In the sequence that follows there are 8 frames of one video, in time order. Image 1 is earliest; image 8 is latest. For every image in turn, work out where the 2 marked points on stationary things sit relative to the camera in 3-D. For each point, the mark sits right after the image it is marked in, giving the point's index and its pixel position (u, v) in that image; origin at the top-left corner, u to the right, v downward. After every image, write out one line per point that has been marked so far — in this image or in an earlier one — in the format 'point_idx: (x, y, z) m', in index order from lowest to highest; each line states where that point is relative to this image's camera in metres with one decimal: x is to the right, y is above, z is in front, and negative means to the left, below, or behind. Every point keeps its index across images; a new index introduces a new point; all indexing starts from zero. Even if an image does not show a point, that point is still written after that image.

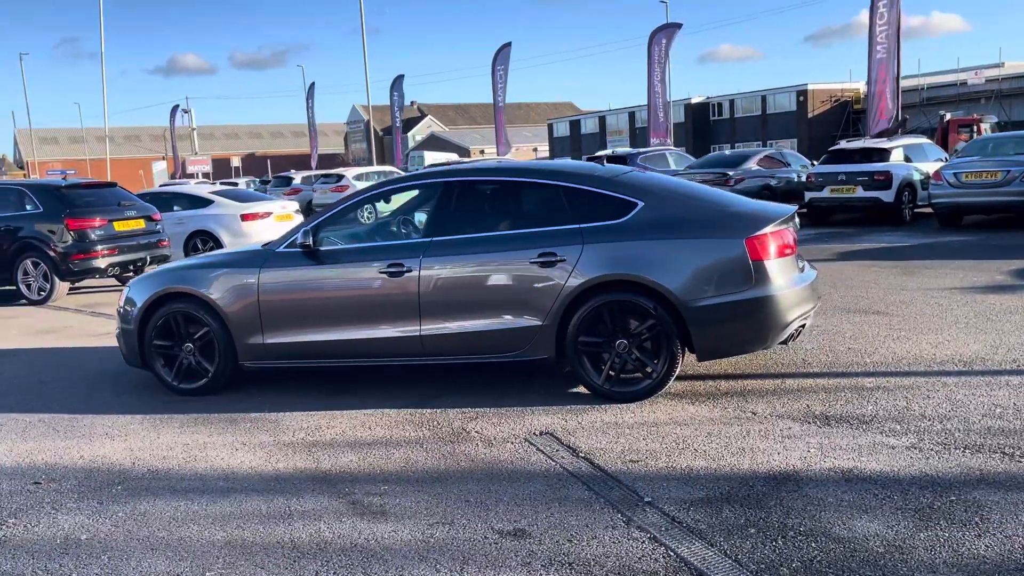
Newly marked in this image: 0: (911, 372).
0: (+2.7, -0.6, +5.8) m
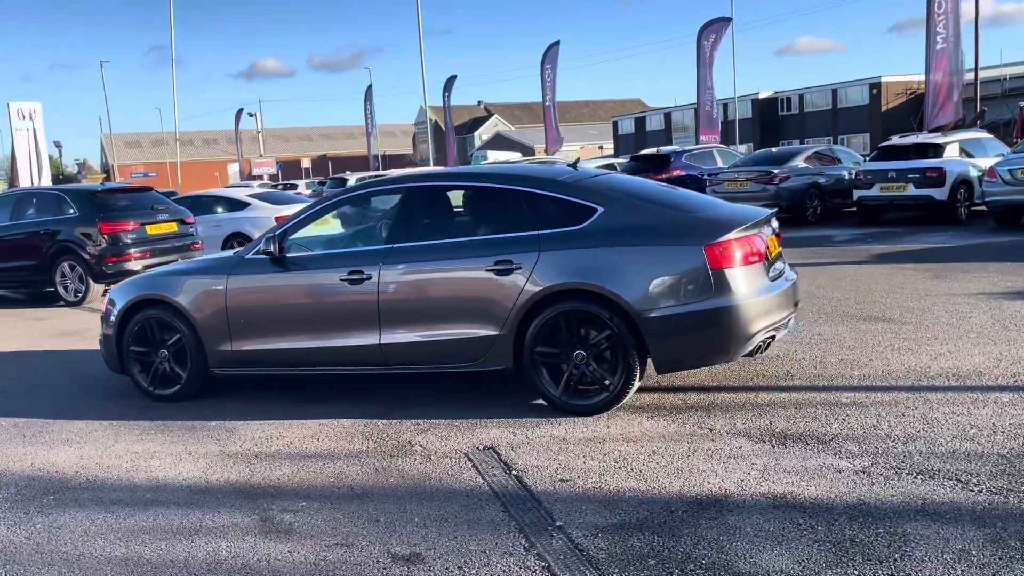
0: (+2.4, -0.6, +5.5) m
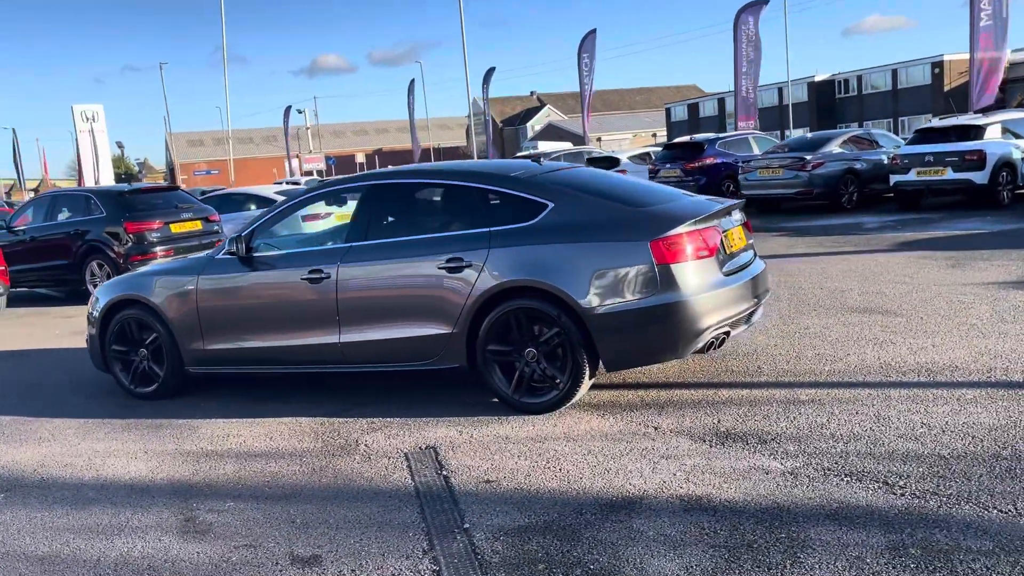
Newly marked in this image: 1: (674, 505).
0: (+2.1, -0.6, +5.3) m
1: (+0.7, -0.9, +3.7) m
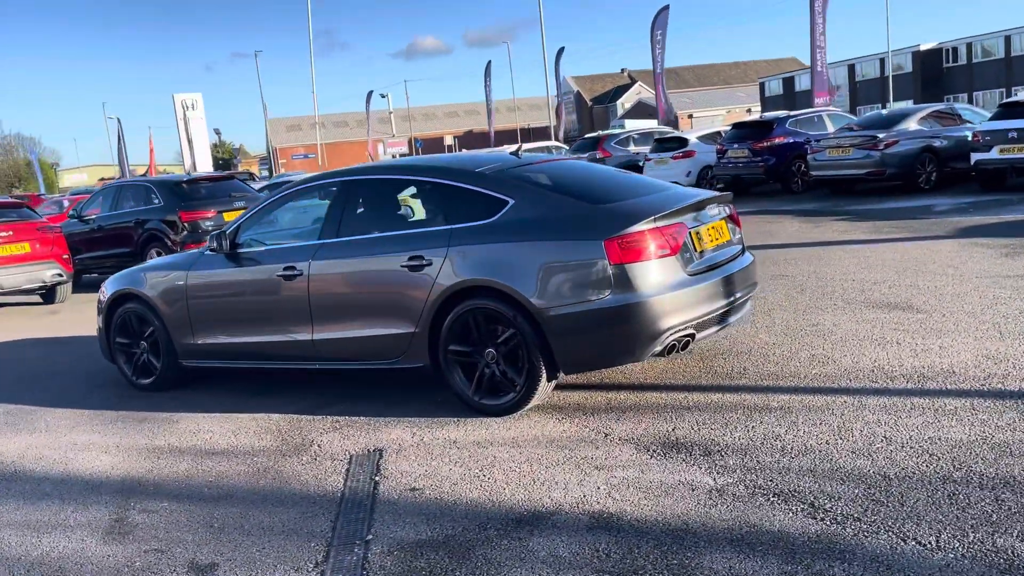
0: (+1.9, -0.6, +5.0) m
1: (+0.3, -1.0, +3.5) m
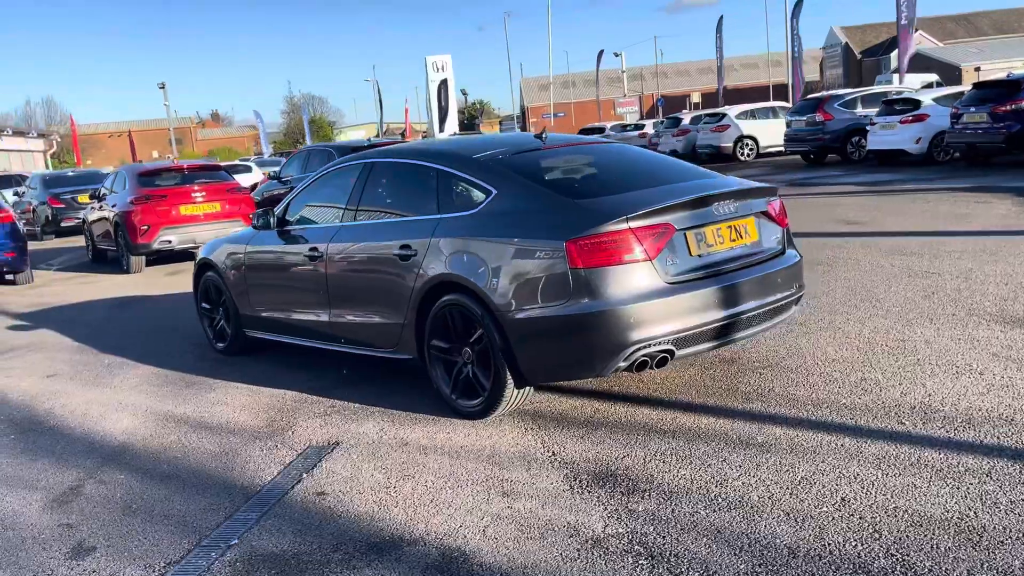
0: (+1.6, -0.7, +4.2) m
1: (-0.3, -1.0, +3.3) m
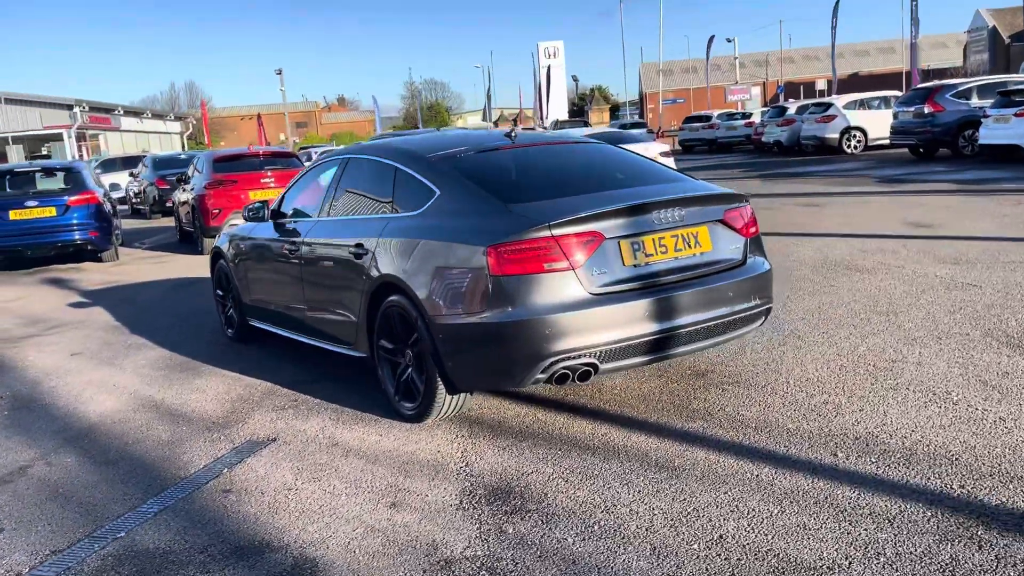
0: (+1.2, -0.8, +3.9) m
1: (-0.9, -1.0, +3.2) m
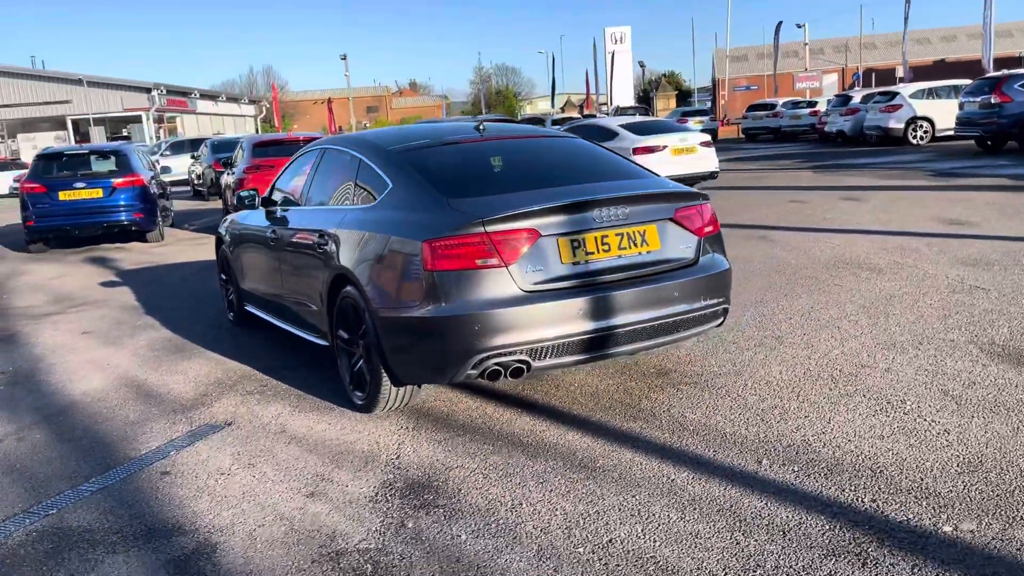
0: (+0.8, -0.8, +3.8) m
1: (-1.3, -1.0, +3.3) m
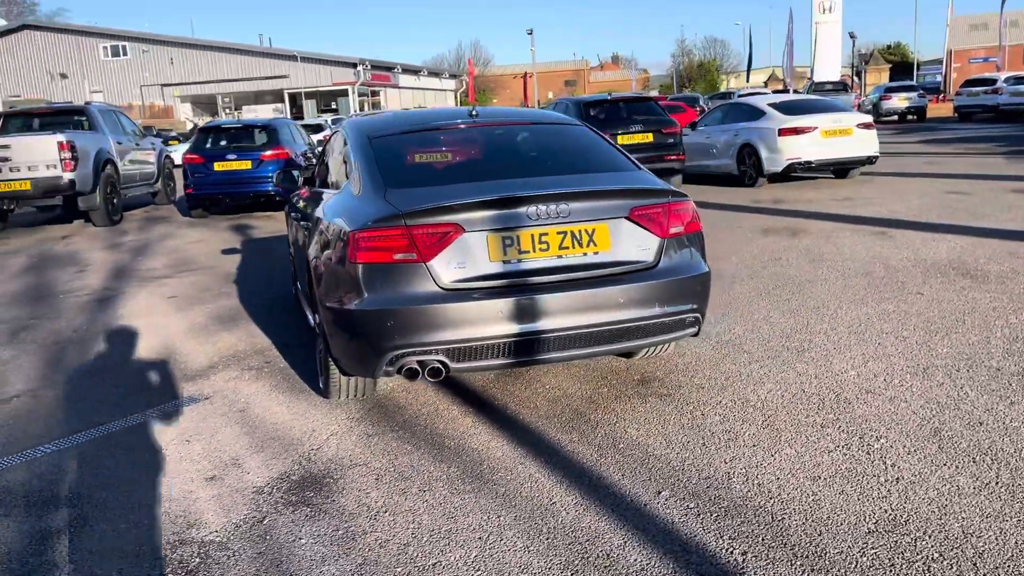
0: (+0.4, -0.8, +3.5) m
1: (-1.8, -0.9, +3.5) m
